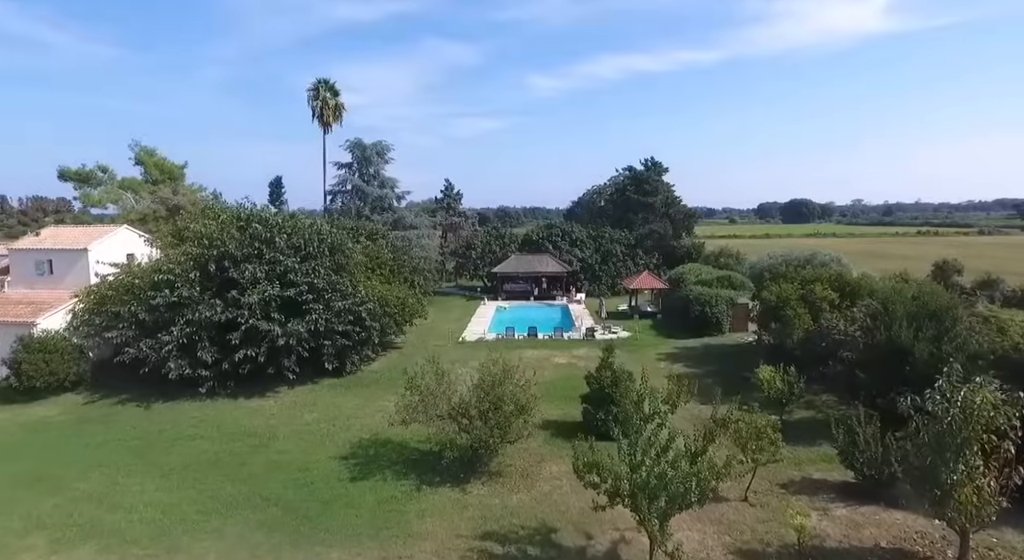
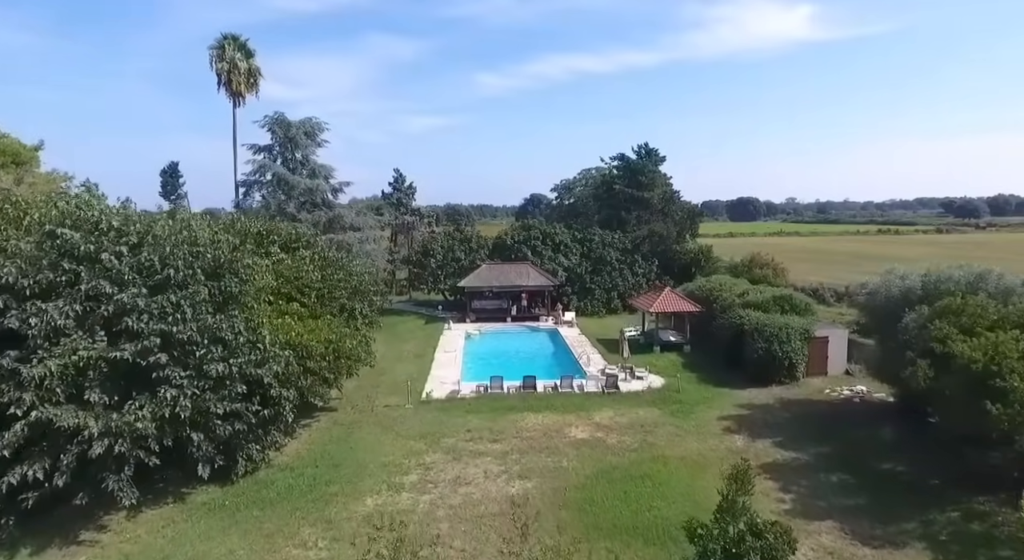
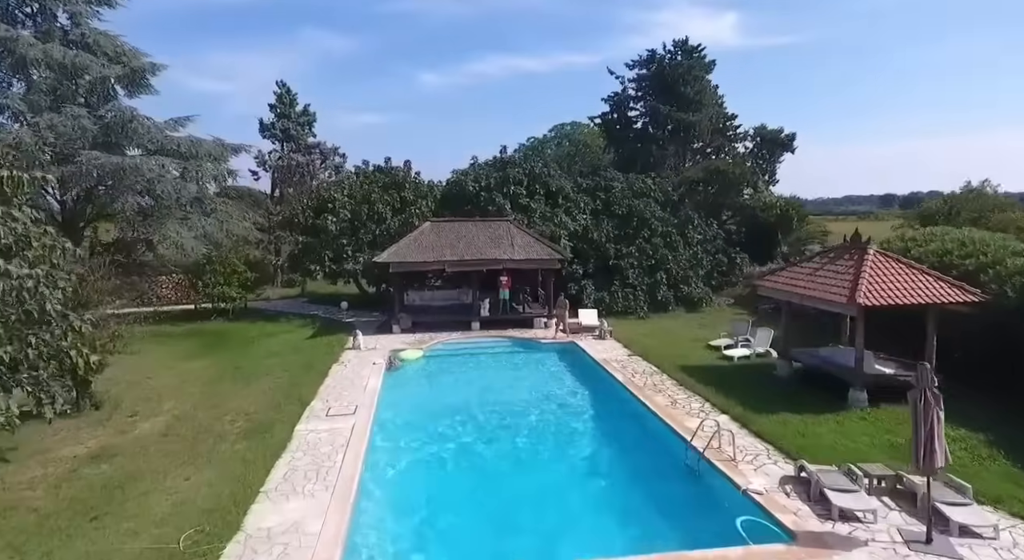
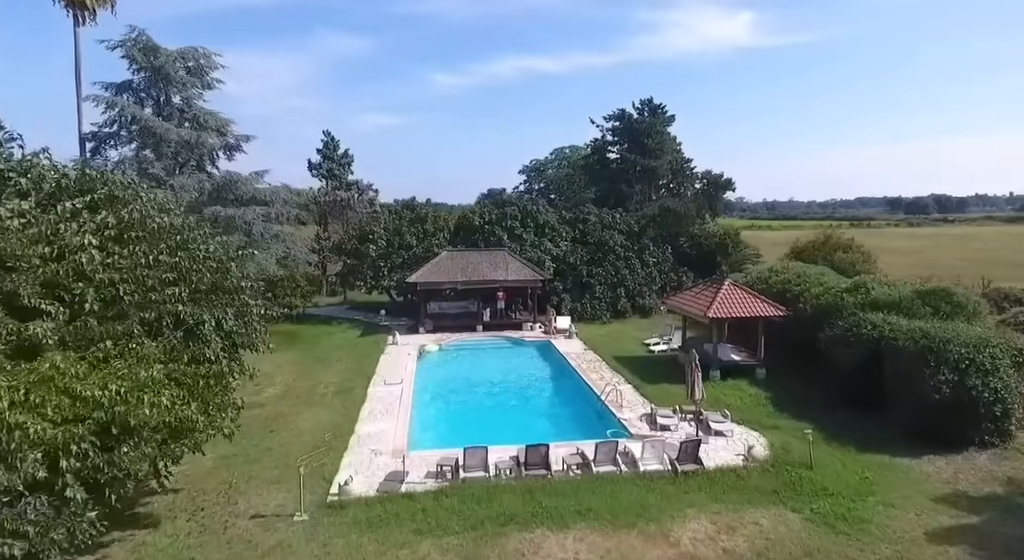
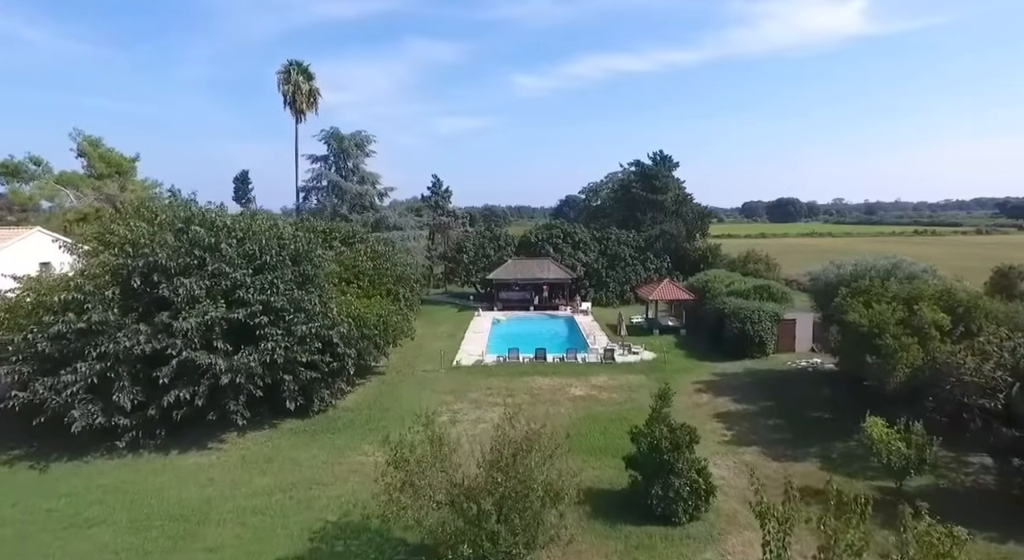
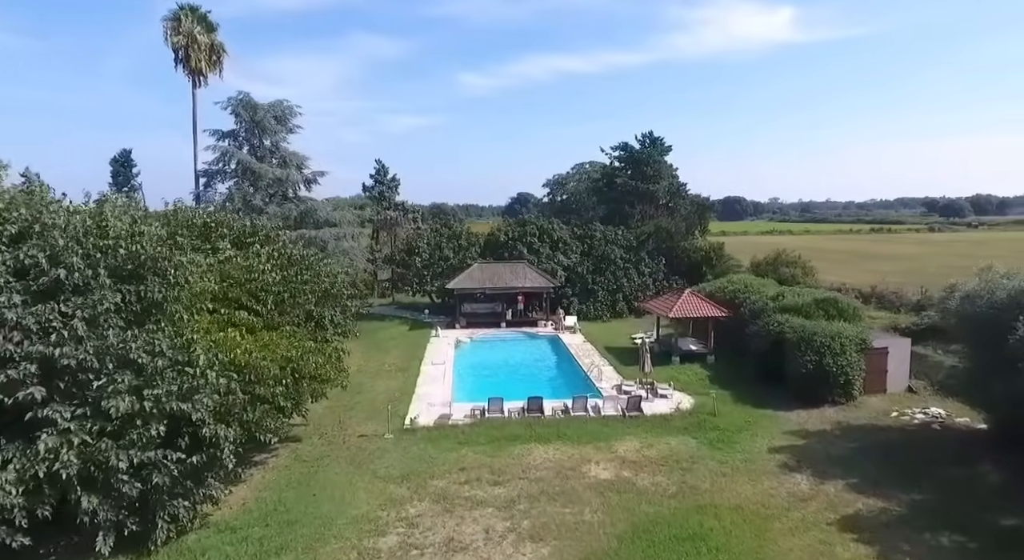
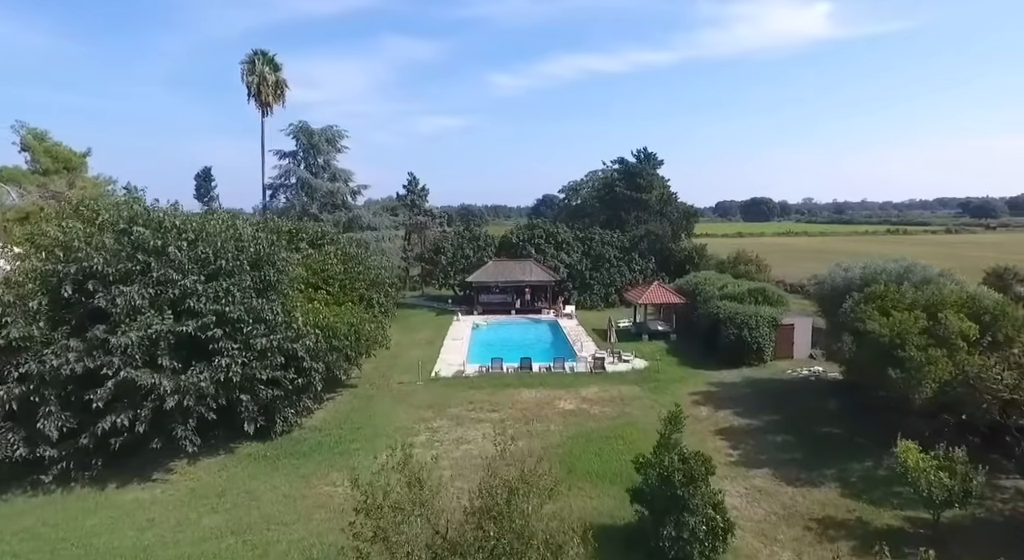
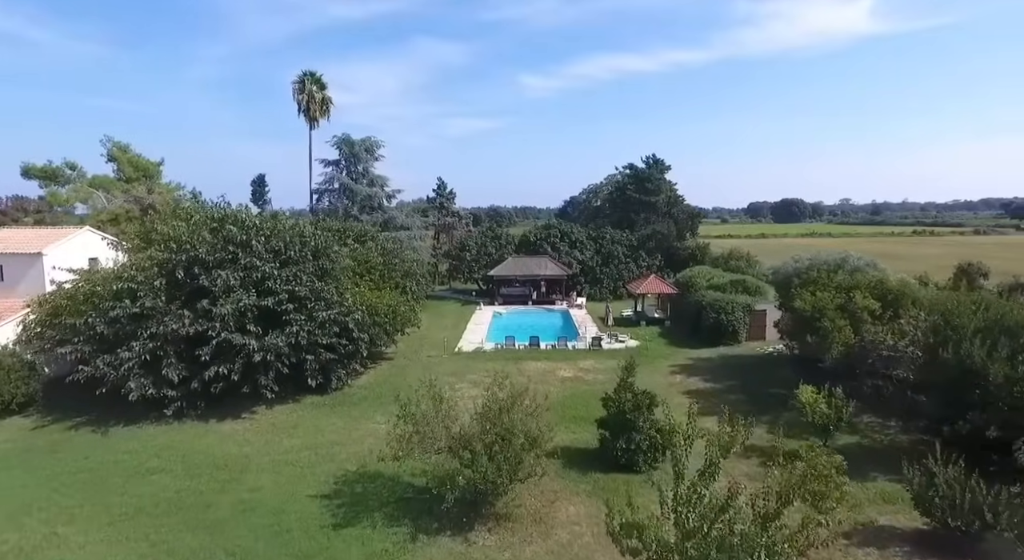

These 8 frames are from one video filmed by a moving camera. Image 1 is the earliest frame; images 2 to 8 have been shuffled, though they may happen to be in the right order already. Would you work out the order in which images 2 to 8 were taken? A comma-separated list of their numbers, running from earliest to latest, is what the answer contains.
8, 5, 7, 2, 6, 4, 3
